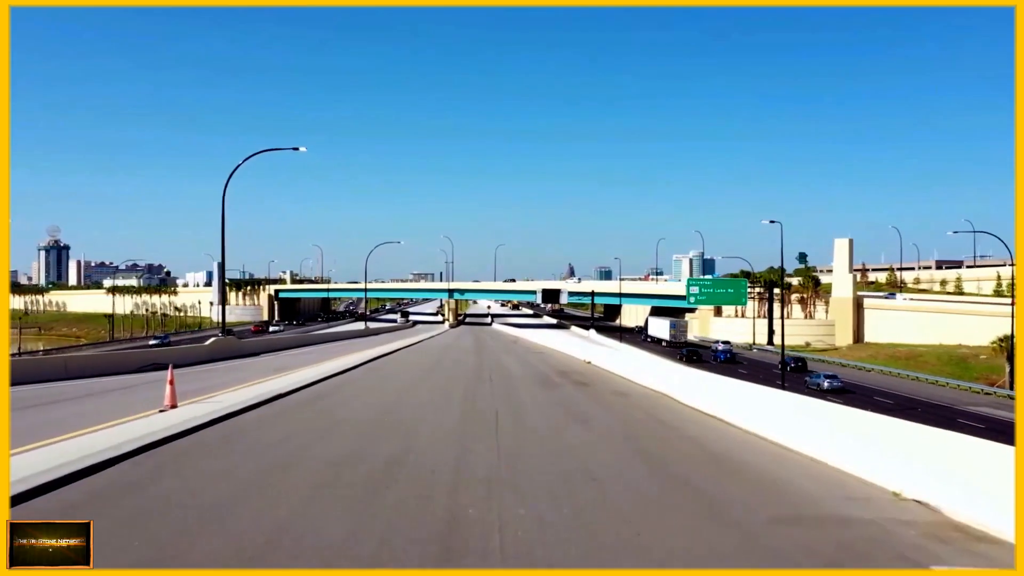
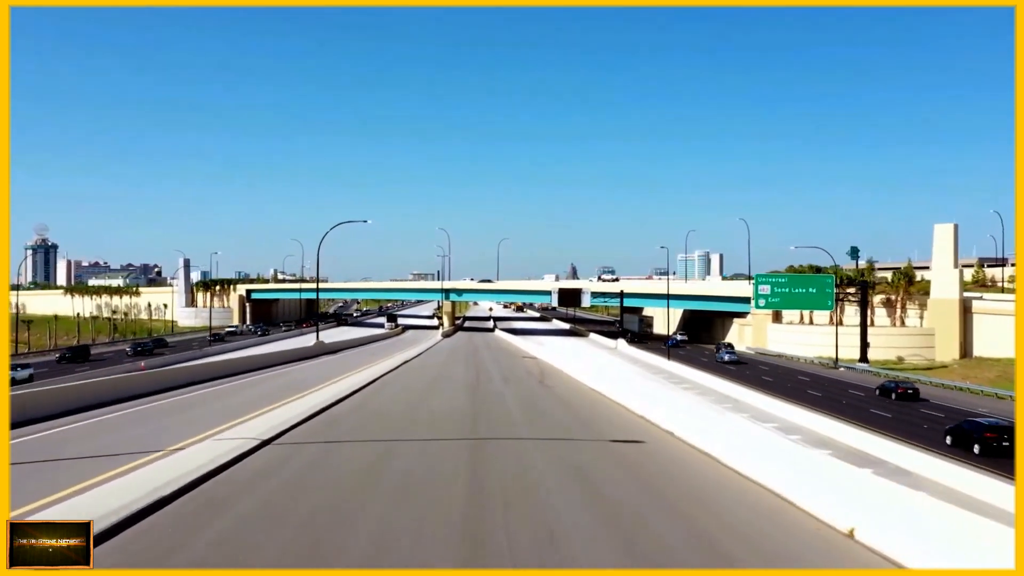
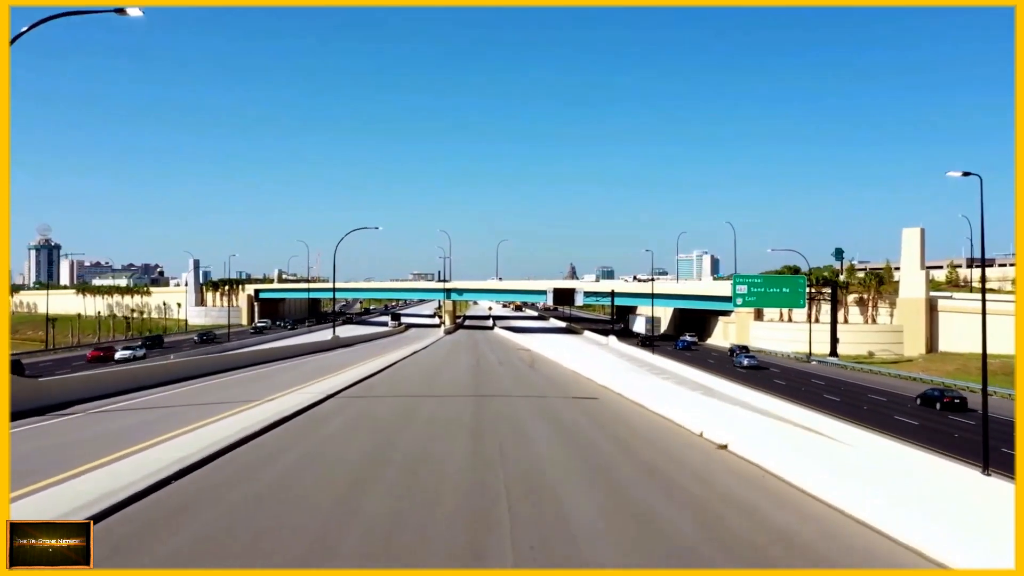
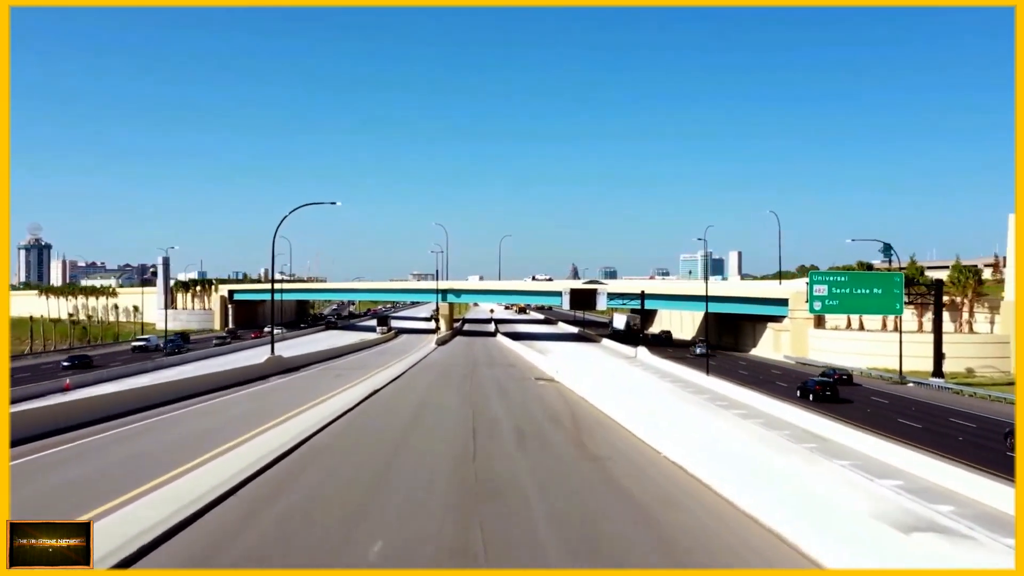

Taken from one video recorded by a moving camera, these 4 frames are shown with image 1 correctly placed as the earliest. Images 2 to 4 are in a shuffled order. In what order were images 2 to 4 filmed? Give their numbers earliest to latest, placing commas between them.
3, 2, 4
